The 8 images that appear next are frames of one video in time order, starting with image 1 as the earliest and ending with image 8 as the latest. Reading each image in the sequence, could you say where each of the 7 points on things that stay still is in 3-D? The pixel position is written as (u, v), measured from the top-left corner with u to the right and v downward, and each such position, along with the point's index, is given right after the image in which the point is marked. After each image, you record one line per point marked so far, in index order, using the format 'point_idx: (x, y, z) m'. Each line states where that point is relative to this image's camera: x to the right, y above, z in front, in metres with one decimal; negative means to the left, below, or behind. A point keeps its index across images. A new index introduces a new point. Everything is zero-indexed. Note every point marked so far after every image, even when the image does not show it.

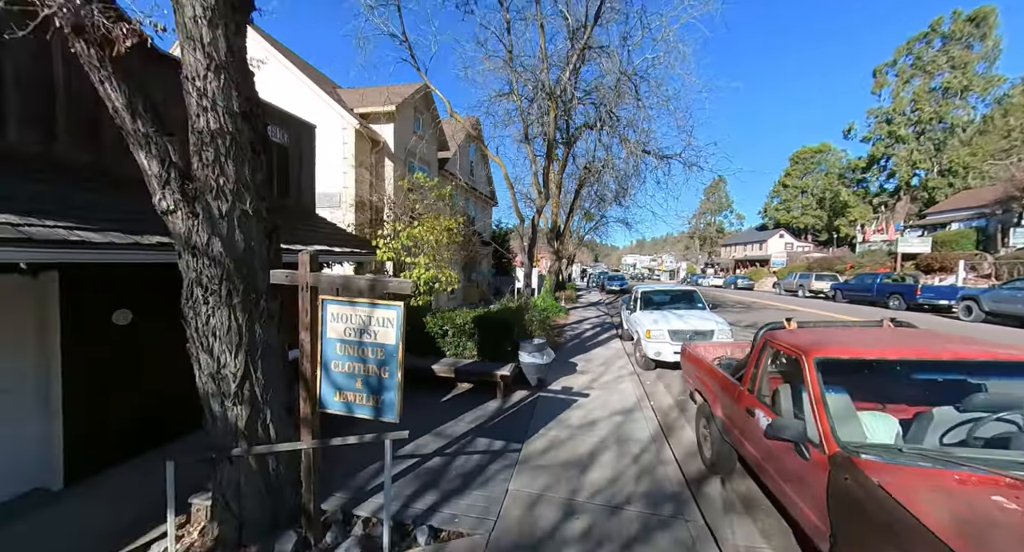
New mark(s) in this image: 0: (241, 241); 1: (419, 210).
0: (-2.2, +0.3, +3.1) m
1: (-2.5, +1.8, +11.4) m
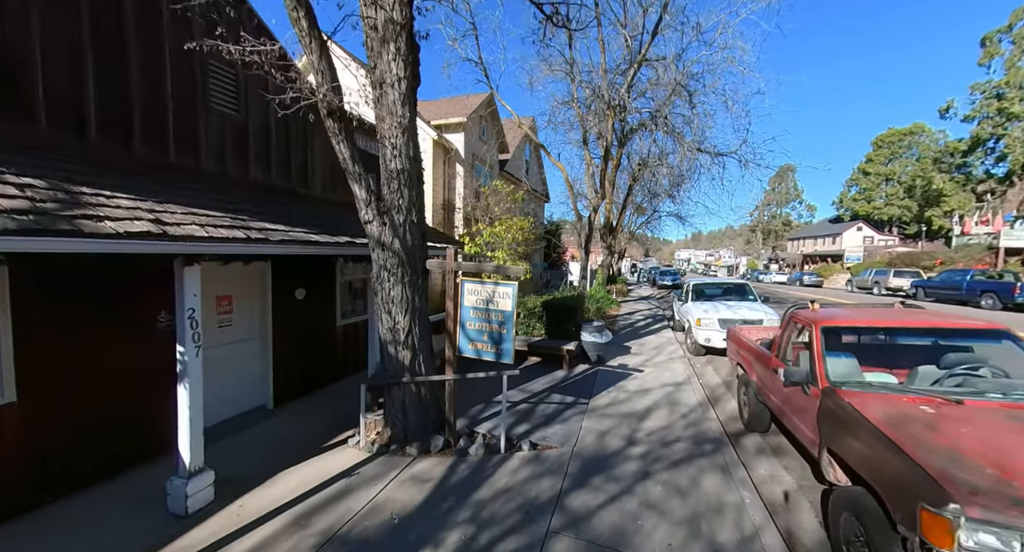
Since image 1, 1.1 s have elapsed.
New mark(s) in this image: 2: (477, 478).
0: (-1.2, +0.4, +4.9) m
1: (-0.6, +2.1, +13.1) m
2: (-0.4, -2.1, +4.5) m
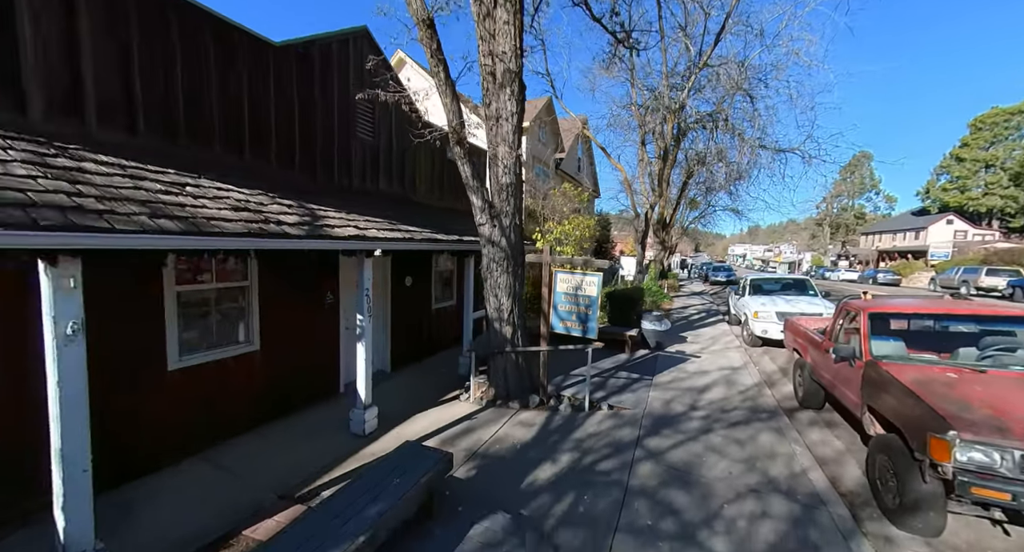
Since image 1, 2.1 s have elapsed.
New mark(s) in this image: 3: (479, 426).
0: (0.0, +0.6, +6.2) m
1: (+1.6, +2.3, +14.3) m
2: (+0.8, -2.0, +5.7) m
3: (-0.5, -2.1, +5.9) m
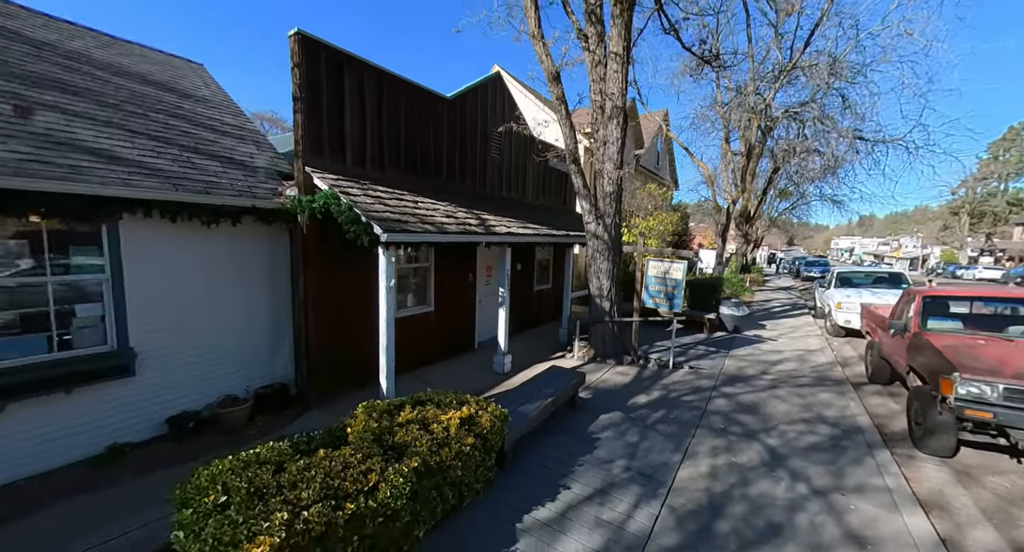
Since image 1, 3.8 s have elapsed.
0: (+2.0, +0.8, +8.0) m
1: (+4.8, +2.6, +15.7) m
2: (+2.6, -1.8, +7.4) m
3: (+1.4, -1.8, +7.8) m
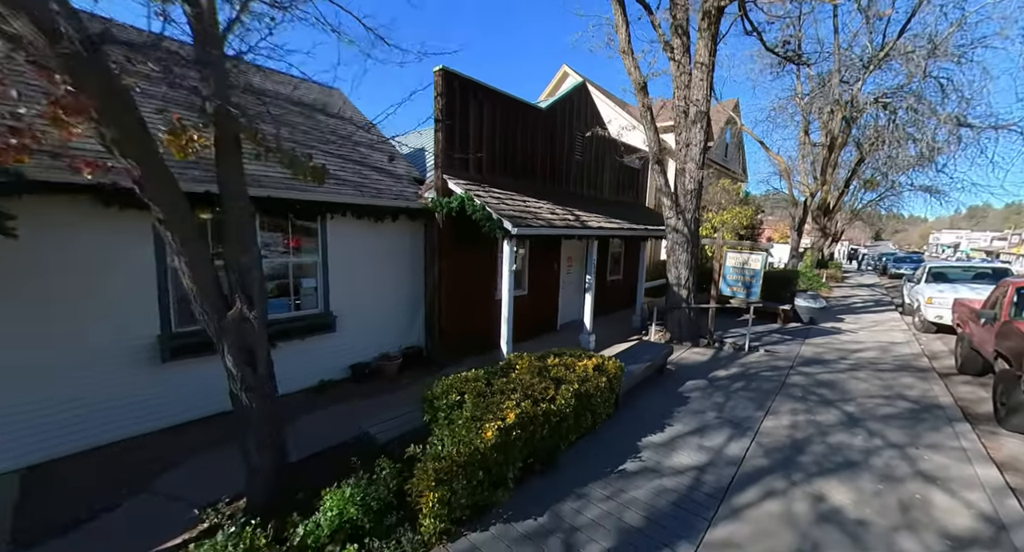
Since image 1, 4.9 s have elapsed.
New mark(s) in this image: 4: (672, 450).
0: (+3.8, +1.0, +8.7) m
1: (+7.6, +2.9, +15.9) m
2: (+4.3, -1.6, +8.1) m
3: (+3.2, -1.6, +8.6) m
4: (+1.5, -1.6, +3.8) m
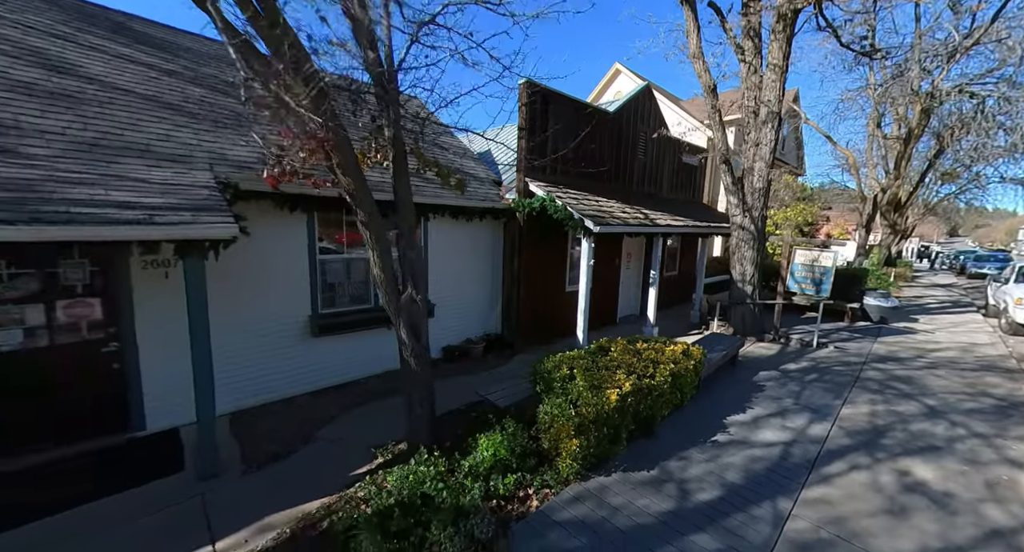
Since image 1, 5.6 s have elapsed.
0: (+5.2, +1.1, +8.8) m
1: (+9.8, +3.0, +15.6) m
2: (+5.7, -1.5, +8.2) m
3: (+4.6, -1.5, +8.8) m
4: (+2.5, -1.5, +4.2) m
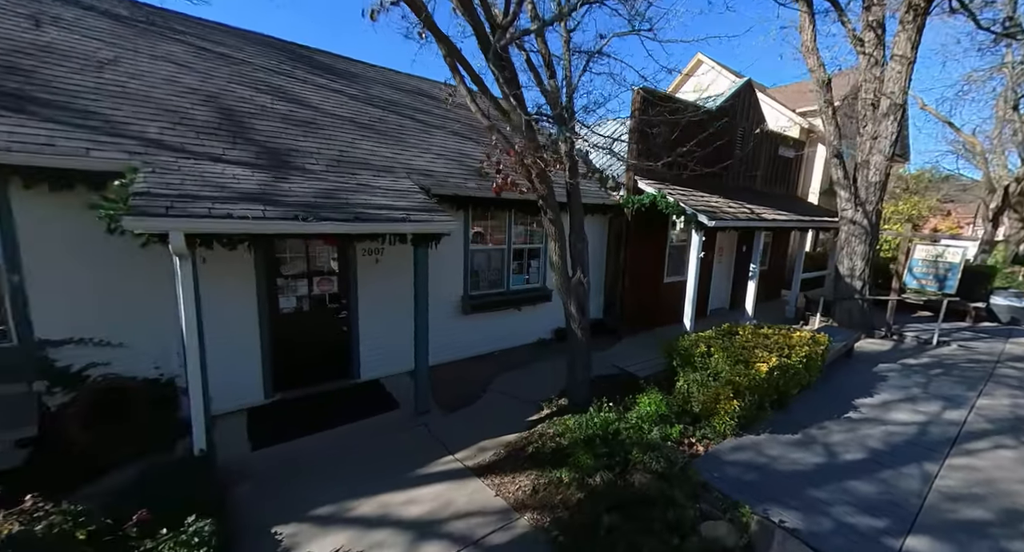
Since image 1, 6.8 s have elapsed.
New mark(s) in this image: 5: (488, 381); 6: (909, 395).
0: (+7.4, +1.2, +8.6) m
1: (+12.9, +3.1, +14.6) m
2: (+7.7, -1.4, +7.9) m
3: (+6.7, -1.4, +8.6) m
4: (+4.0, -1.4, +4.4) m
5: (-0.3, -1.2, +5.0) m
6: (+4.7, -1.4, +4.9) m
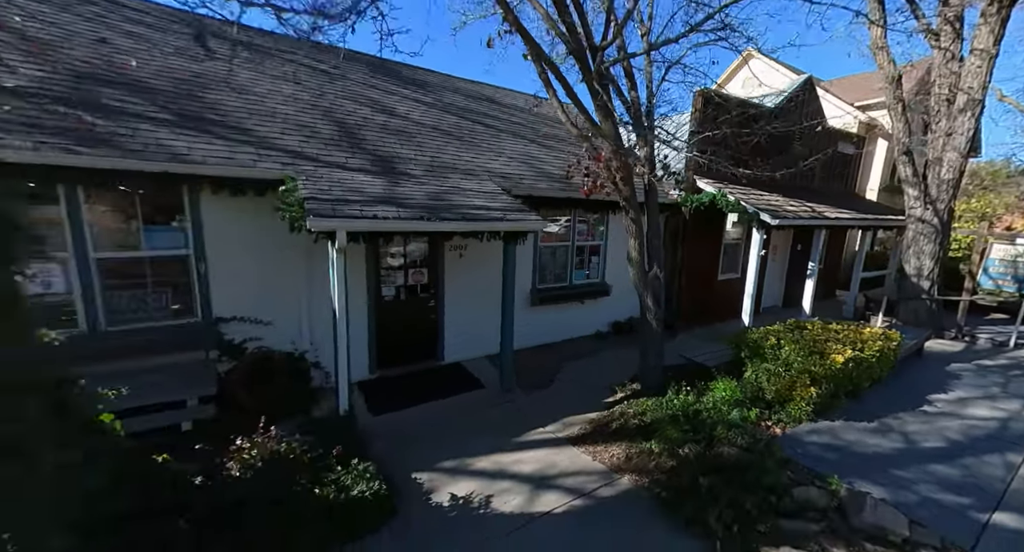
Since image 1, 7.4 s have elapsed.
0: (+8.6, +1.2, +8.3) m
1: (+14.6, +3.1, +13.9) m
2: (+8.8, -1.4, +7.6) m
3: (+7.9, -1.4, +8.4) m
4: (+4.8, -1.4, +4.5) m
5: (+0.6, -1.2, +5.3) m
6: (+5.6, -1.4, +4.9) m
